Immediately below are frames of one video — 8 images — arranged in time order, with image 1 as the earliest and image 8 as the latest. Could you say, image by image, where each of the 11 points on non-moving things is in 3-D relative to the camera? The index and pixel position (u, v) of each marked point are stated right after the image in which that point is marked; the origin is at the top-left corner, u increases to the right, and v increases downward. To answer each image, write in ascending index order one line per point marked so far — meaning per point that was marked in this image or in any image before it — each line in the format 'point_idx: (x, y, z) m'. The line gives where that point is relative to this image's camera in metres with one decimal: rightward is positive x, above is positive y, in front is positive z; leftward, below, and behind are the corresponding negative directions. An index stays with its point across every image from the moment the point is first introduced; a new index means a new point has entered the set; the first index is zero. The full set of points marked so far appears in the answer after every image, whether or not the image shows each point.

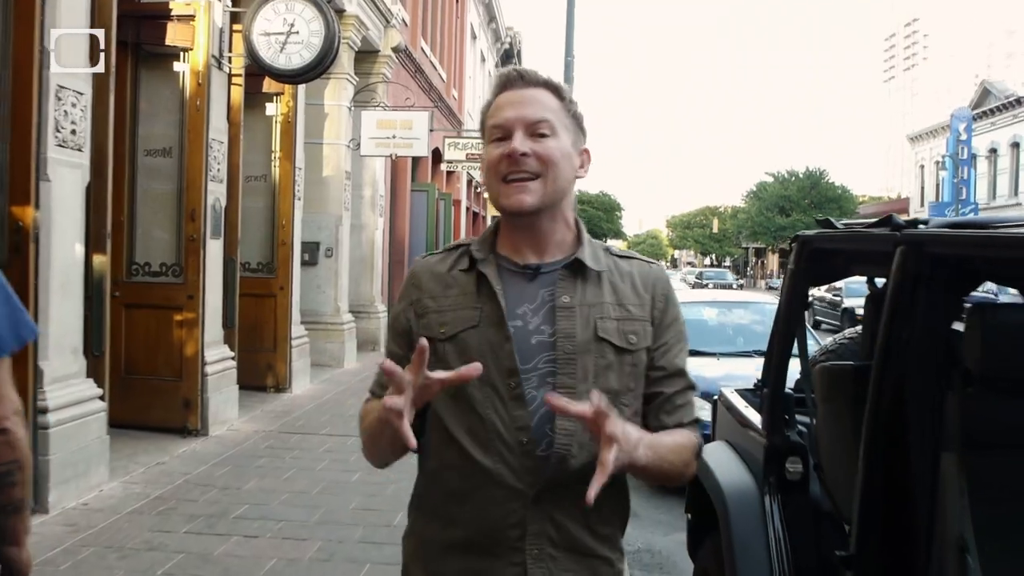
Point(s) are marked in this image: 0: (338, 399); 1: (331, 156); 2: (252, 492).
0: (-1.9, -1.2, +10.8) m
1: (-2.5, +1.8, +13.5) m
2: (-1.7, -1.4, +6.5) m
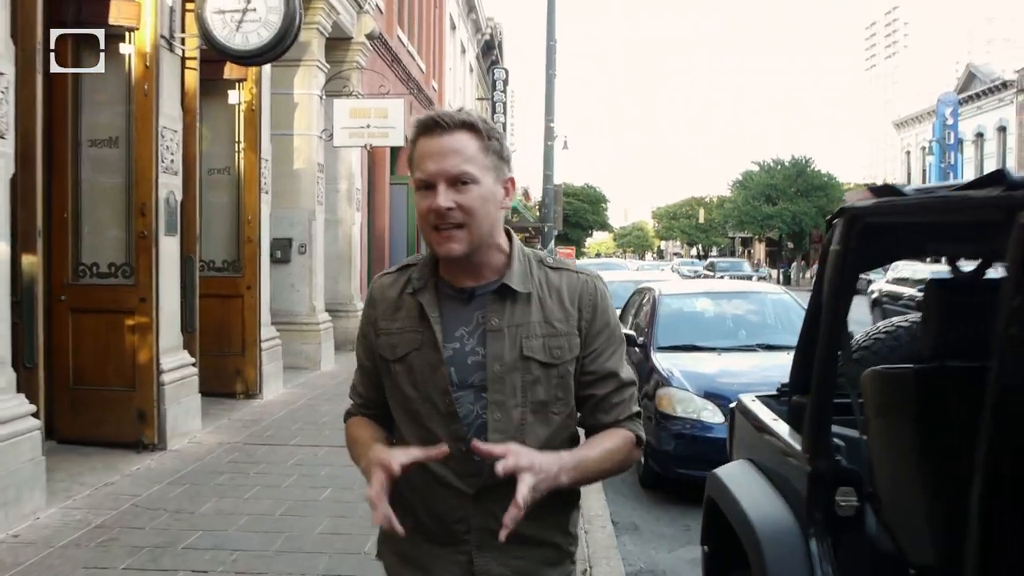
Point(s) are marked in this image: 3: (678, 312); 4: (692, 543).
0: (-2.1, -1.2, +10.1) m
1: (-2.8, +1.8, +12.8) m
2: (-1.8, -1.4, +5.8) m
3: (+1.5, -0.2, +8.6) m
4: (+1.1, -1.6, +6.0) m
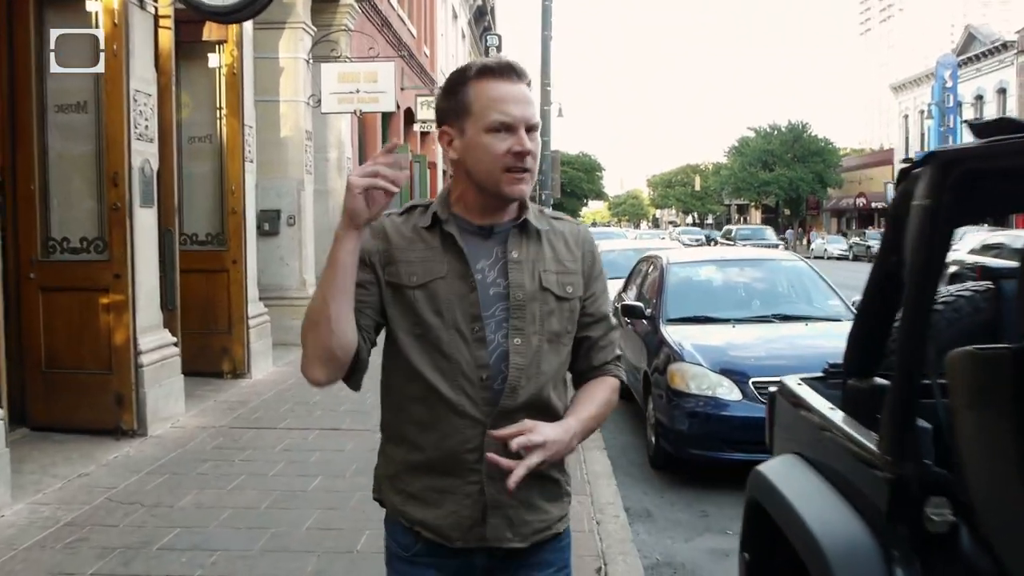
0: (-2.1, -0.9, +9.7) m
1: (-2.8, +2.2, +12.3) m
2: (-1.8, -1.2, +5.4) m
3: (+1.5, +0.1, +8.2) m
4: (+1.1, -1.4, +5.6) m
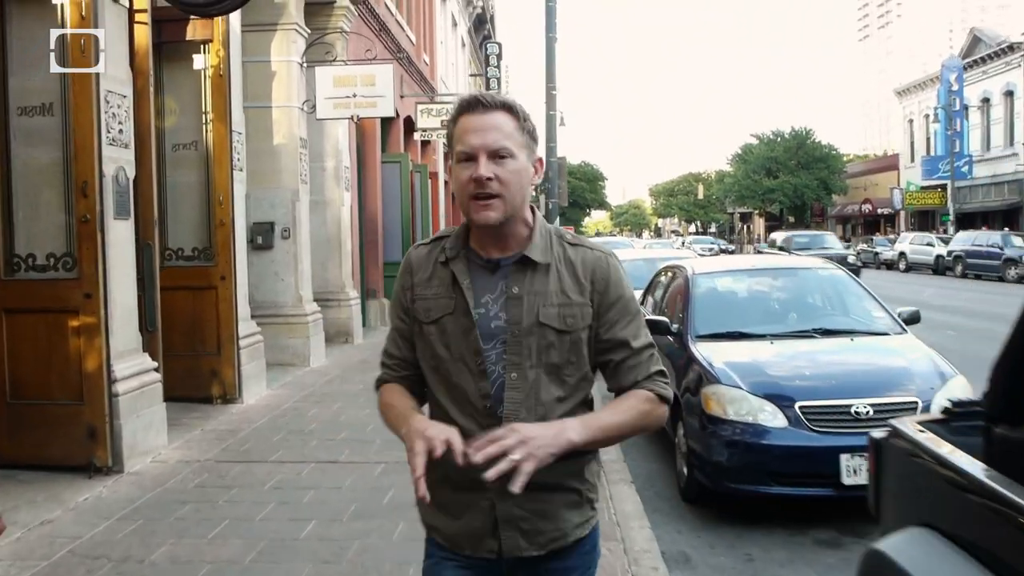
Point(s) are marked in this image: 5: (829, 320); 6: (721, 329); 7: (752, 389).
0: (-2.0, -1.1, +9.0) m
1: (-2.7, +2.0, +11.6) m
2: (-1.7, -1.3, +4.7) m
3: (+1.6, 0.0, +7.5) m
4: (+1.3, -1.5, +4.9) m
5: (+2.3, -0.2, +7.1) m
6: (+1.5, -0.3, +7.0) m
7: (+1.4, -0.6, +5.8) m
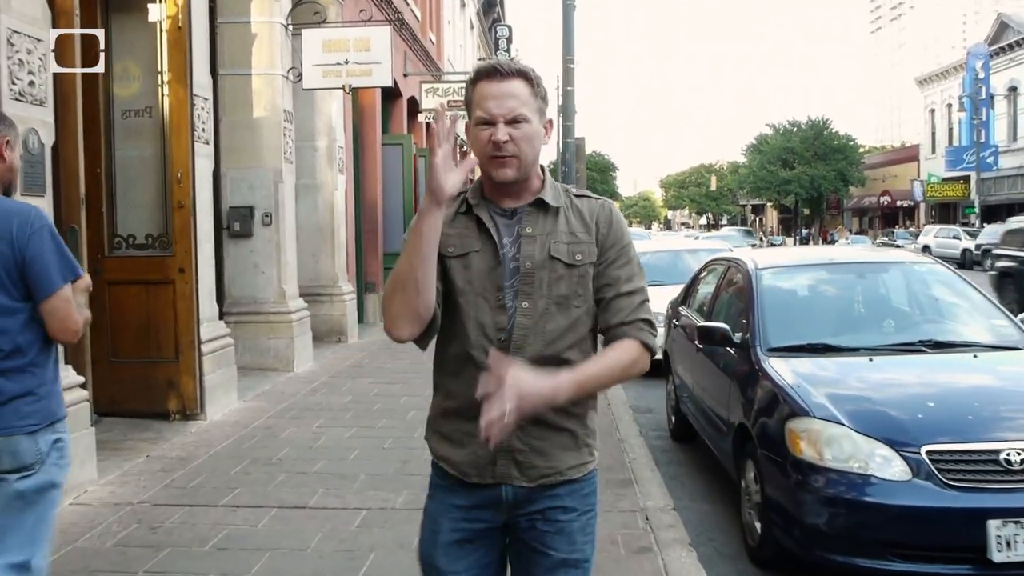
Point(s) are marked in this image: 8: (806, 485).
0: (-1.8, -1.1, +7.5) m
1: (-2.6, +2.1, +10.1) m
2: (-1.6, -1.3, +3.2) m
3: (+1.7, 0.0, +6.0) m
4: (+1.3, -1.5, +3.4) m
5: (+2.4, -0.2, +5.6) m
6: (+1.6, -0.3, +5.5) m
7: (+1.5, -0.6, +4.3) m
8: (+1.3, -0.9, +4.3) m
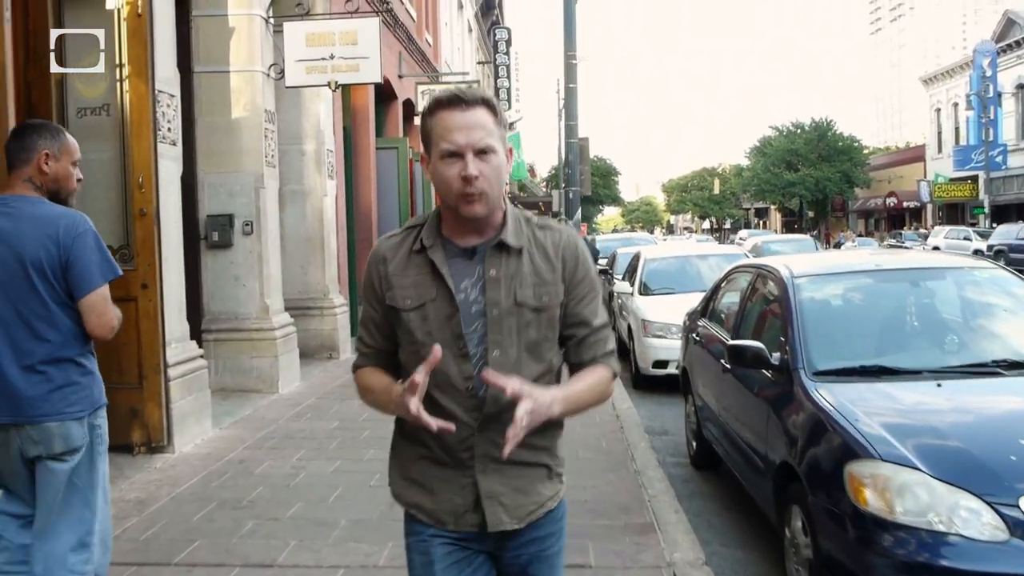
0: (-1.8, -1.2, +6.7) m
1: (-2.6, +1.9, +9.4) m
2: (-1.6, -1.4, +2.4) m
3: (+1.7, -0.1, +5.2) m
4: (+1.4, -1.5, +2.6) m
5: (+2.4, -0.3, +4.9) m
6: (+1.6, -0.4, +4.7) m
7: (+1.5, -0.7, +3.6) m
8: (+1.3, -0.9, +3.5) m
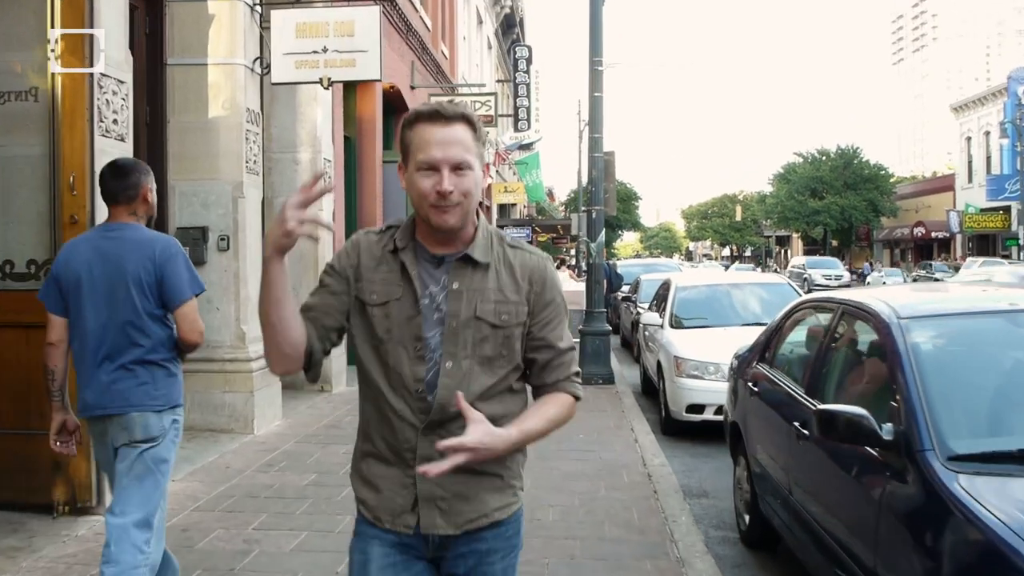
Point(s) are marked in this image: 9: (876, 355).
0: (-1.8, -1.3, +5.5) m
1: (-2.4, +1.7, +8.2) m
2: (-1.6, -1.4, +1.1) m
3: (+1.7, -0.3, +3.9) m
4: (+1.3, -1.6, +1.3) m
5: (+2.5, -0.5, +3.5) m
6: (+1.7, -0.5, +3.4) m
7: (+1.5, -0.8, +2.2) m
8: (+1.3, -1.0, +2.2) m
9: (+1.5, -0.3, +4.1) m
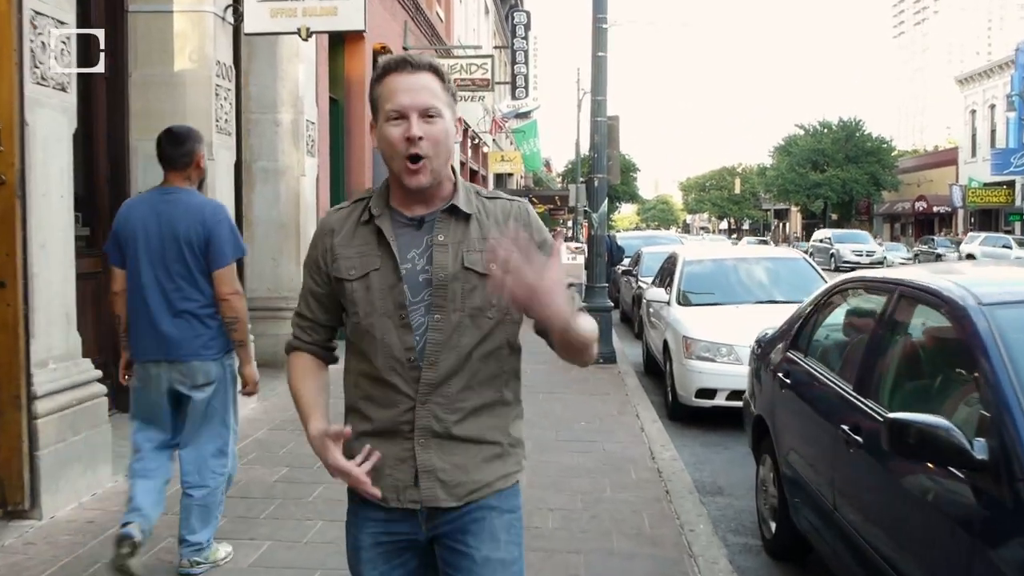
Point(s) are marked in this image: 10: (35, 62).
0: (-1.8, -1.2, +4.8) m
1: (-2.5, +1.9, +7.4) m
2: (-1.6, -1.4, +0.5) m
3: (+1.7, -0.2, +3.2) m
4: (+1.3, -1.6, +0.6) m
5: (+2.4, -0.4, +2.8) m
6: (+1.6, -0.5, +2.7) m
7: (+1.5, -0.8, +1.5) m
8: (+1.3, -1.0, +1.5) m
9: (+1.5, -0.2, +3.4) m
10: (-2.4, +1.1, +4.9) m
